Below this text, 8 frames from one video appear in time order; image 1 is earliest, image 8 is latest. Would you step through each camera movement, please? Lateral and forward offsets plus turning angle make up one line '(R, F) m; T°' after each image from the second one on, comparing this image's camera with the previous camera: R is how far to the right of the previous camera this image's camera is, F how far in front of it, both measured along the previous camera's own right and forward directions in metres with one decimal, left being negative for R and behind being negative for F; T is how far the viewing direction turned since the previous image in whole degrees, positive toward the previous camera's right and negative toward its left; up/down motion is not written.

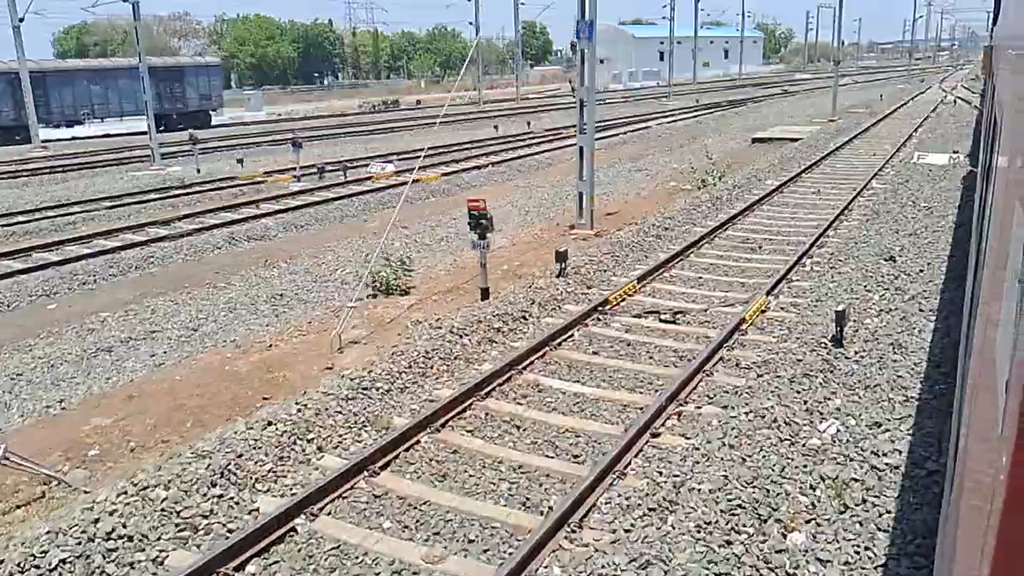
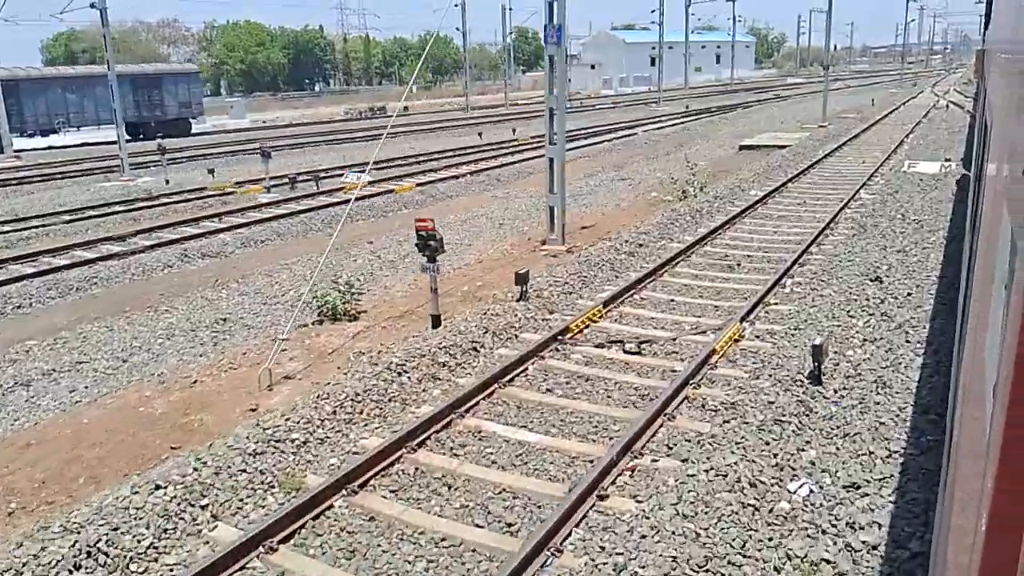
(+0.4, +0.8) m; 0°
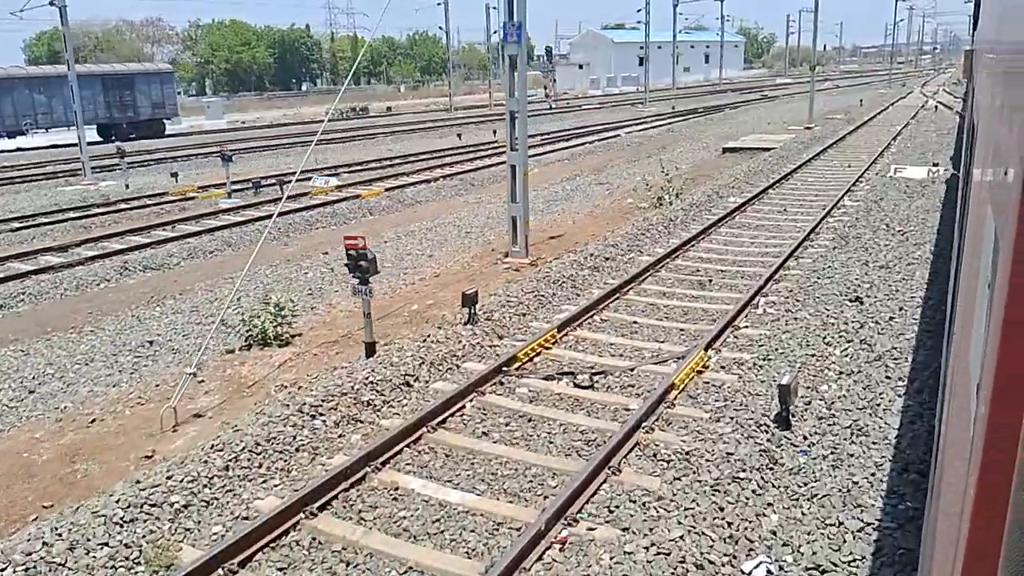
(+0.5, +0.8) m; +1°
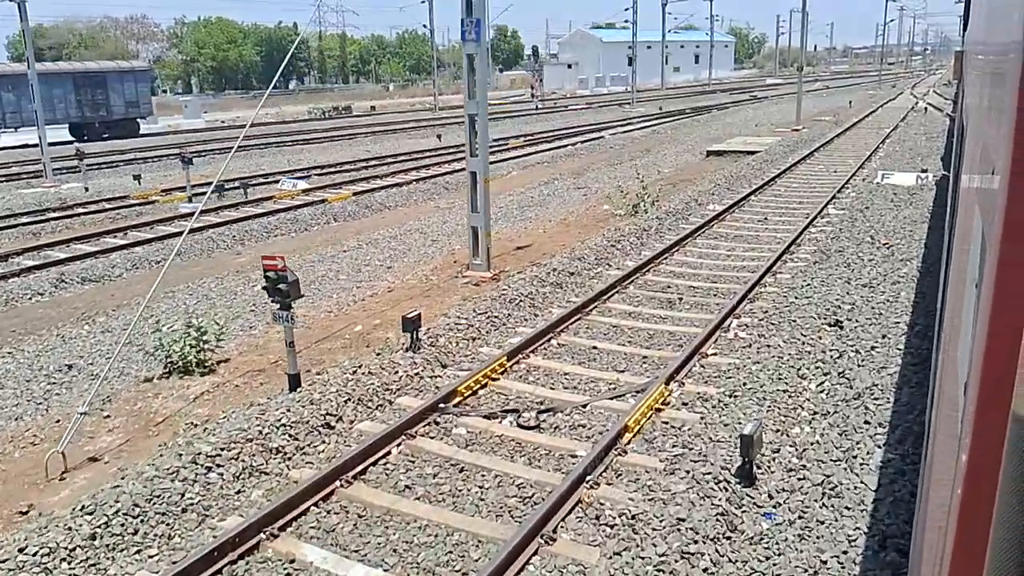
(+0.4, +0.8) m; +1°
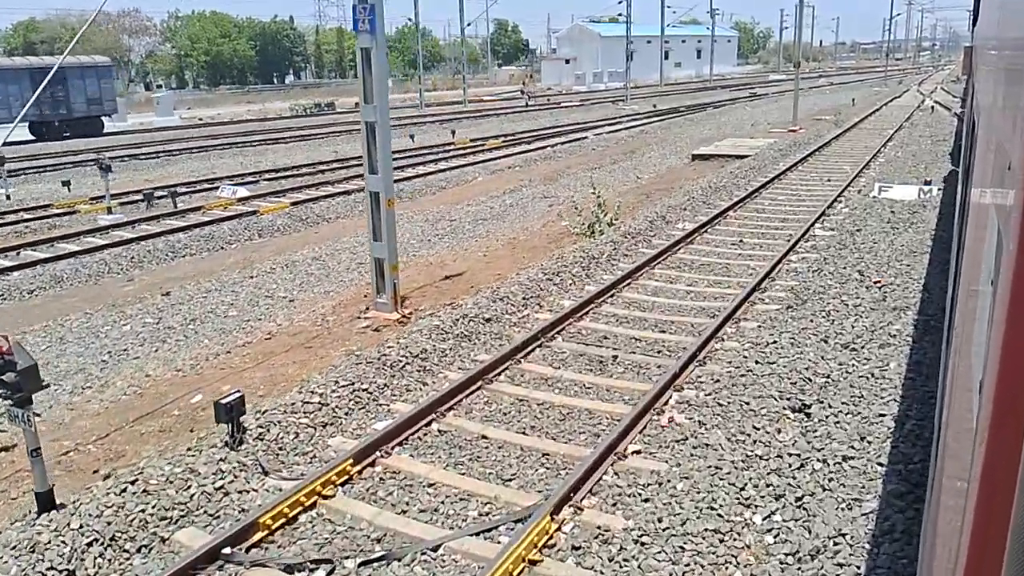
(+1.0, +2.0) m; 0°
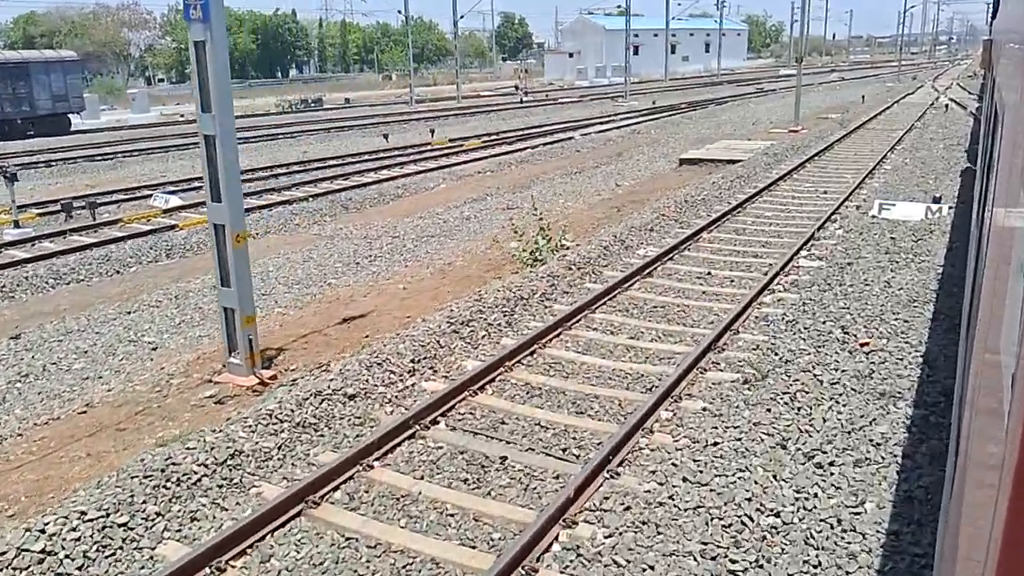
(+1.1, +2.0) m; -1°
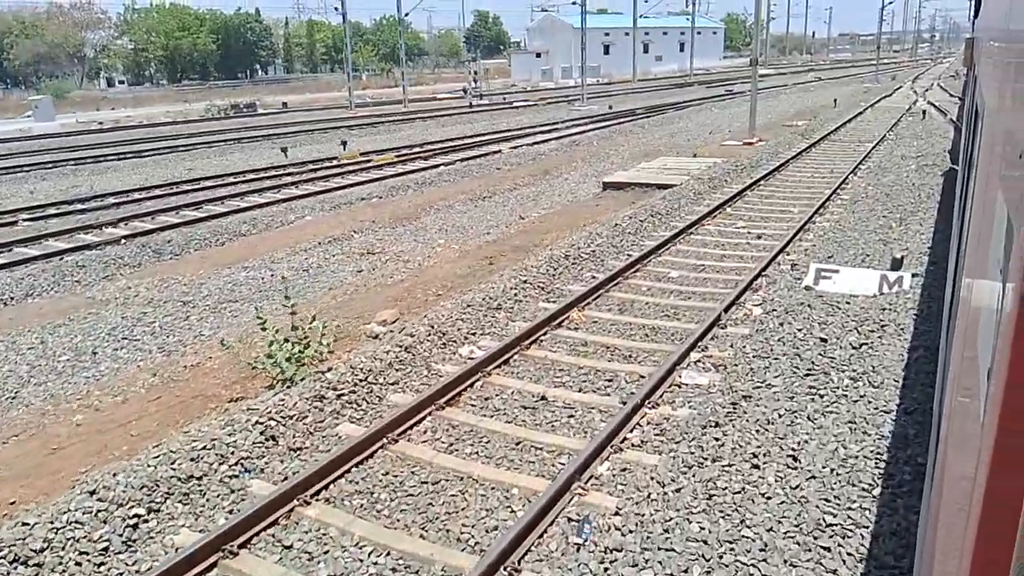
(+2.0, +3.5) m; +1°
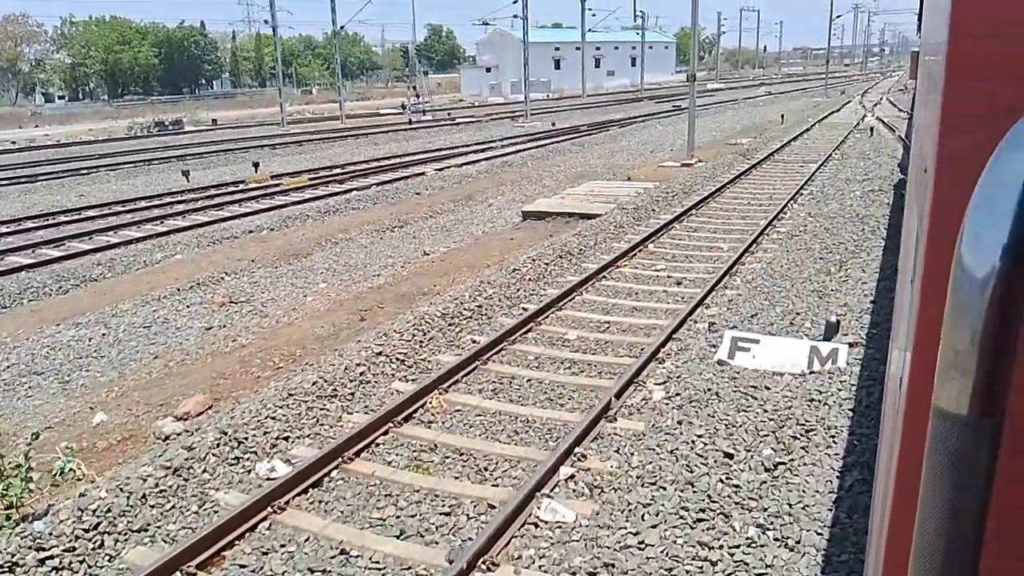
(+1.0, +1.8) m; +3°
